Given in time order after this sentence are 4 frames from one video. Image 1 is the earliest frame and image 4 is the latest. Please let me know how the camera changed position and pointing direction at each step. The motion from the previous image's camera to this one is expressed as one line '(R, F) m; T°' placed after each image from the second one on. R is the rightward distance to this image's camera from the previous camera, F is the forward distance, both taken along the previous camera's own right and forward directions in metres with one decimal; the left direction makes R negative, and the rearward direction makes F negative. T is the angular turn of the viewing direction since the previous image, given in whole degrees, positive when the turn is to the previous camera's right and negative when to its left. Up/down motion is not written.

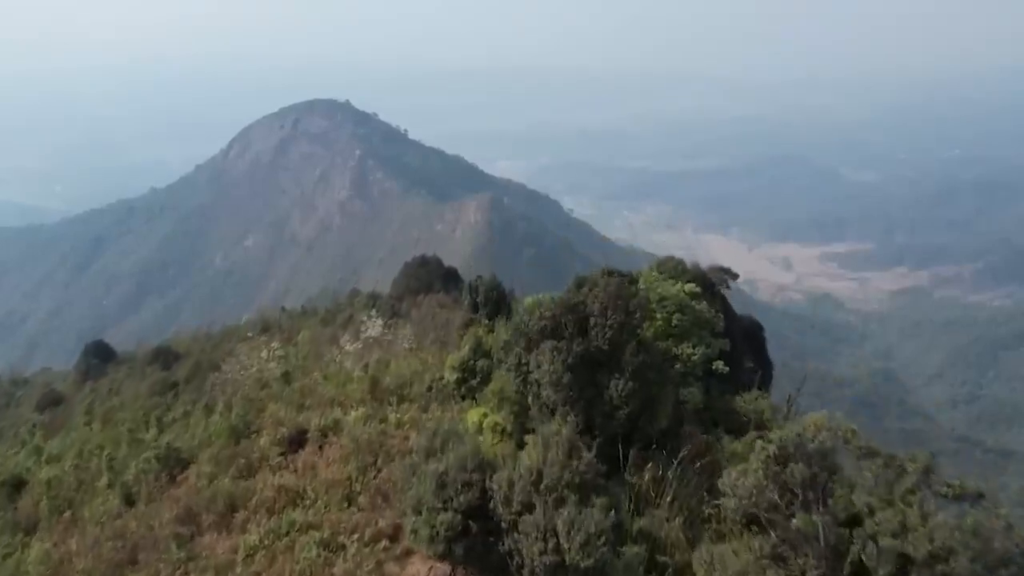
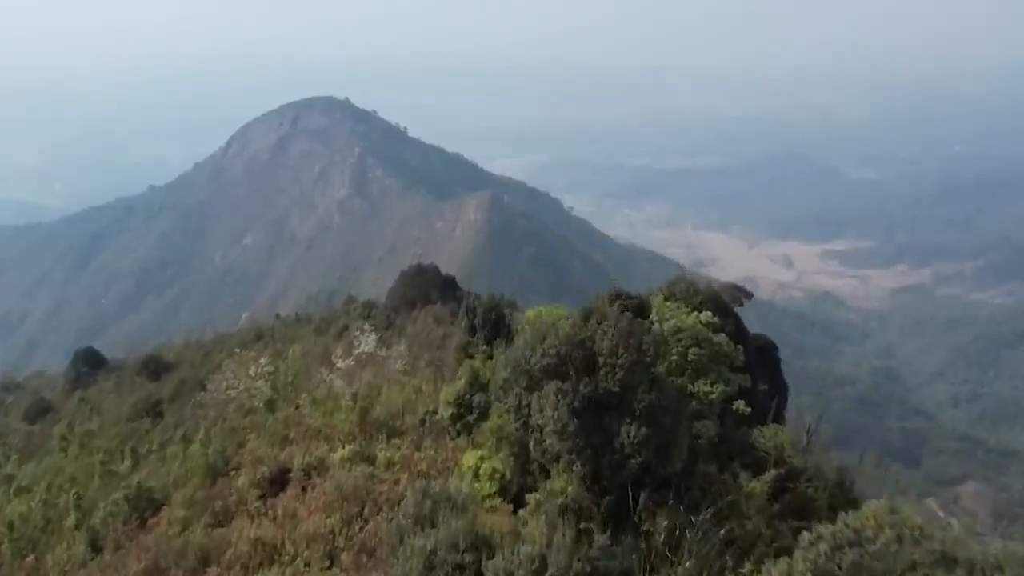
(0.0, +0.9) m; 0°
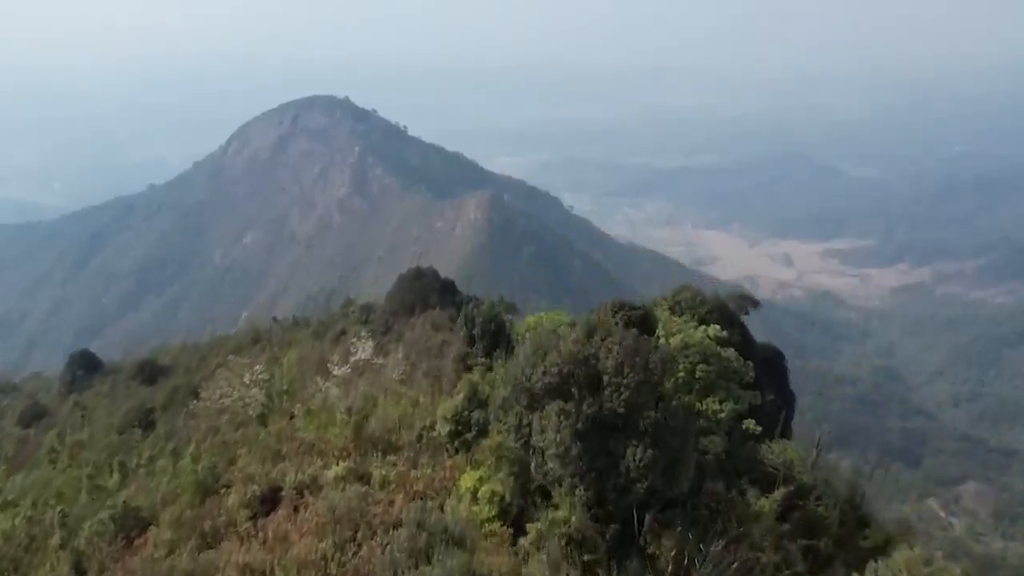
(0.0, +0.4) m; 0°
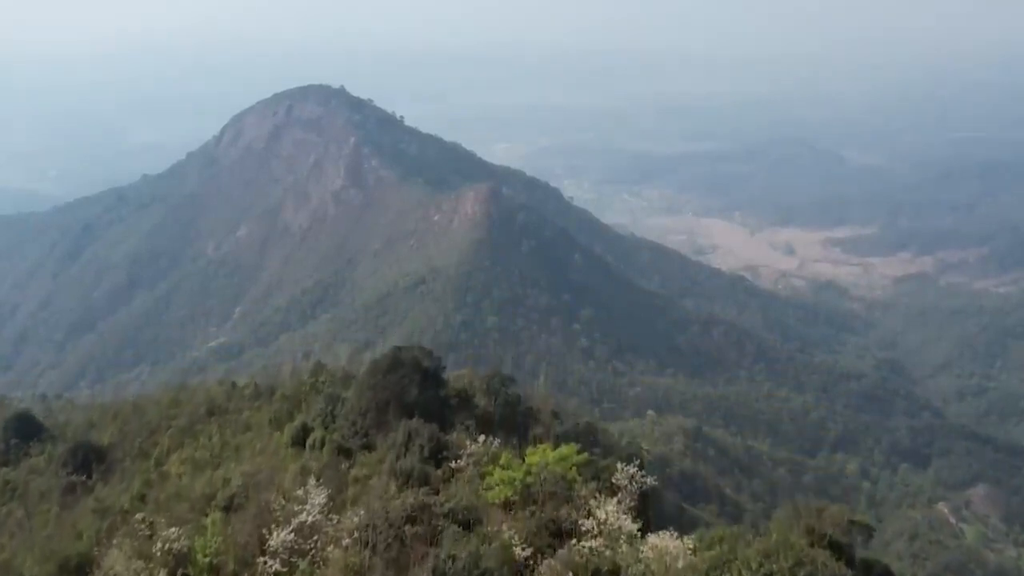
(+0.1, +4.5) m; 0°
